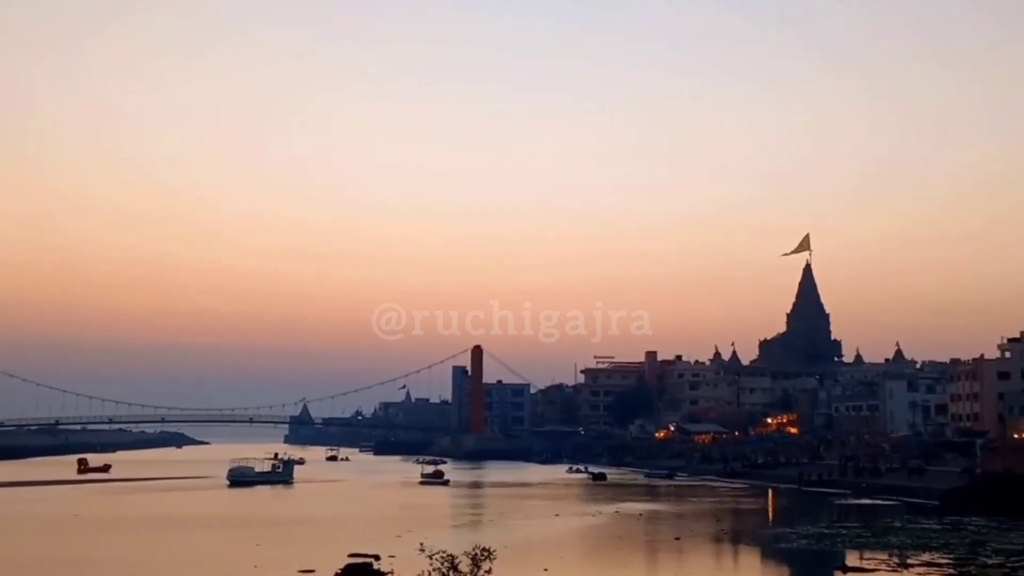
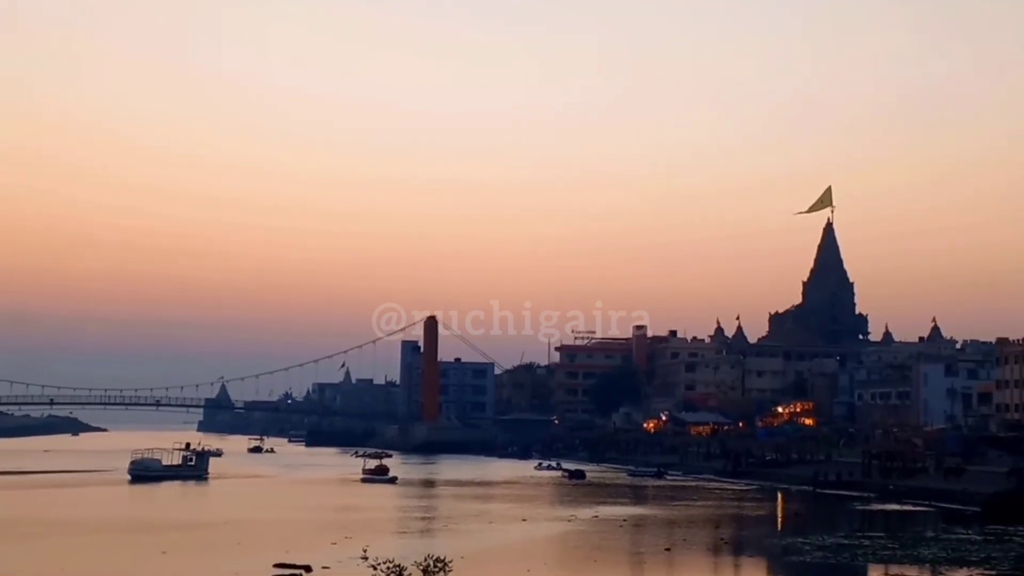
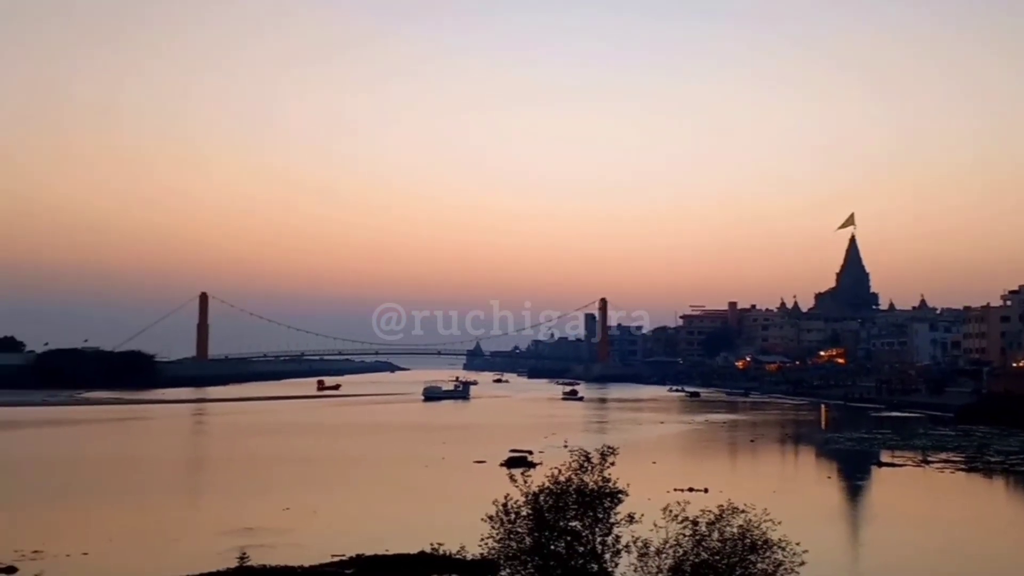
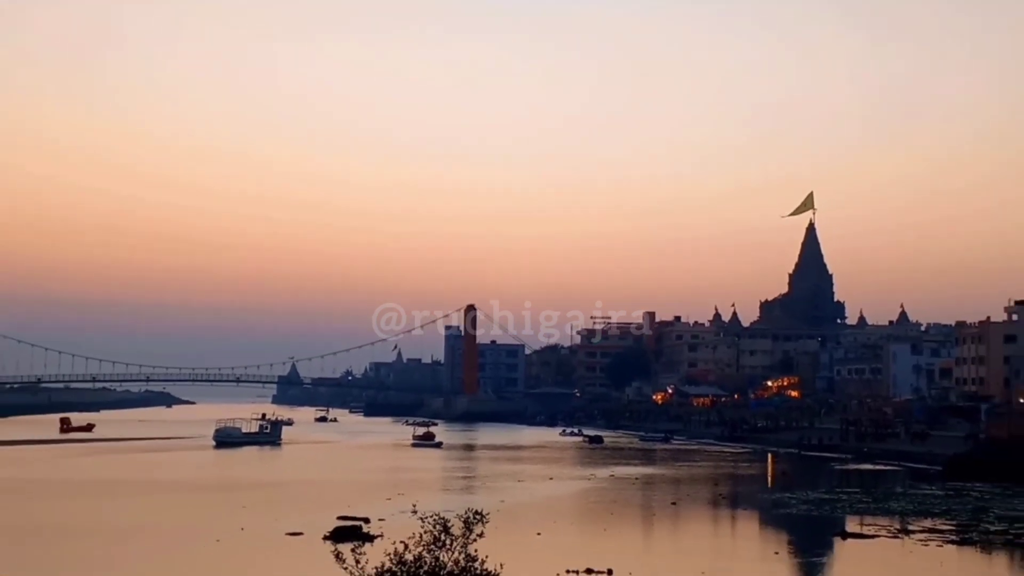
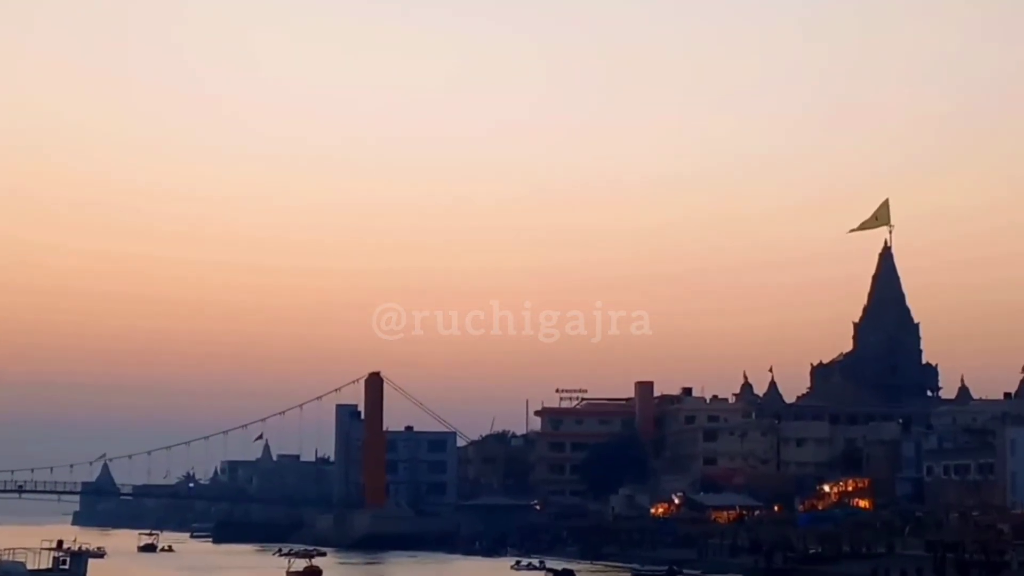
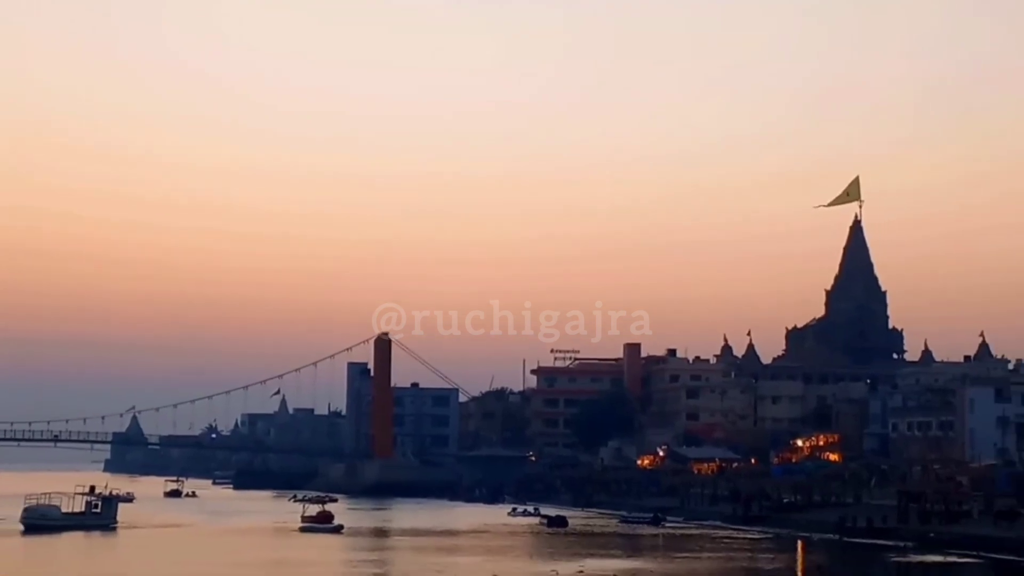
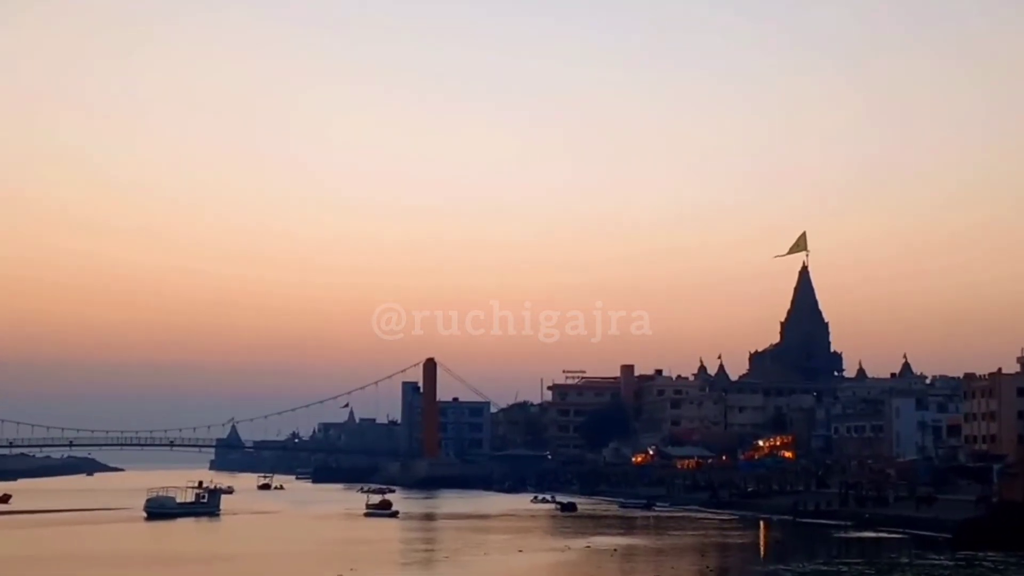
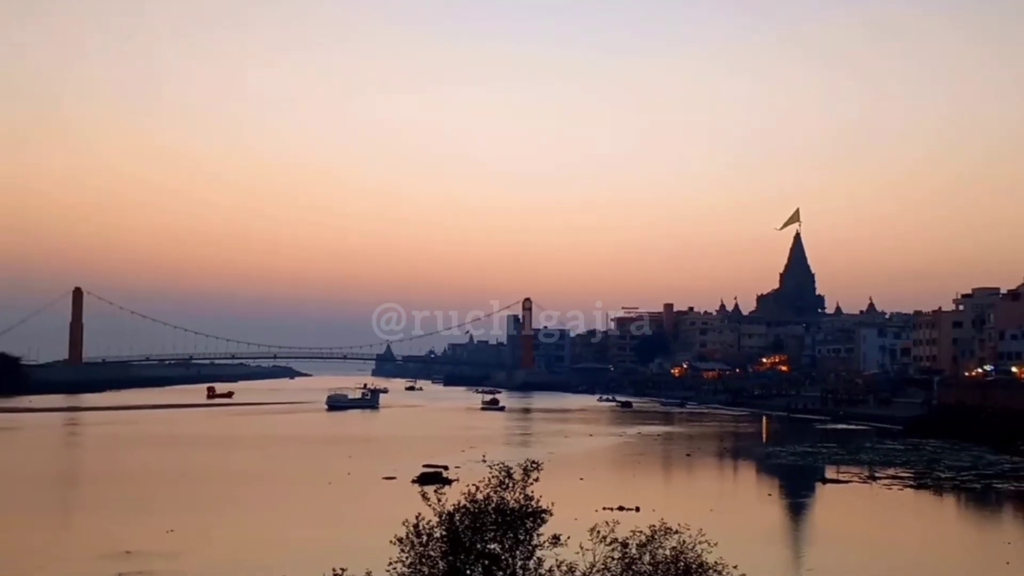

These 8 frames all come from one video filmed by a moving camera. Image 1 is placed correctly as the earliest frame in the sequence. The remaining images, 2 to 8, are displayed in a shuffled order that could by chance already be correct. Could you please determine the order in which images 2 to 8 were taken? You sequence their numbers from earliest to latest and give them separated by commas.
7, 5, 6, 2, 4, 8, 3
